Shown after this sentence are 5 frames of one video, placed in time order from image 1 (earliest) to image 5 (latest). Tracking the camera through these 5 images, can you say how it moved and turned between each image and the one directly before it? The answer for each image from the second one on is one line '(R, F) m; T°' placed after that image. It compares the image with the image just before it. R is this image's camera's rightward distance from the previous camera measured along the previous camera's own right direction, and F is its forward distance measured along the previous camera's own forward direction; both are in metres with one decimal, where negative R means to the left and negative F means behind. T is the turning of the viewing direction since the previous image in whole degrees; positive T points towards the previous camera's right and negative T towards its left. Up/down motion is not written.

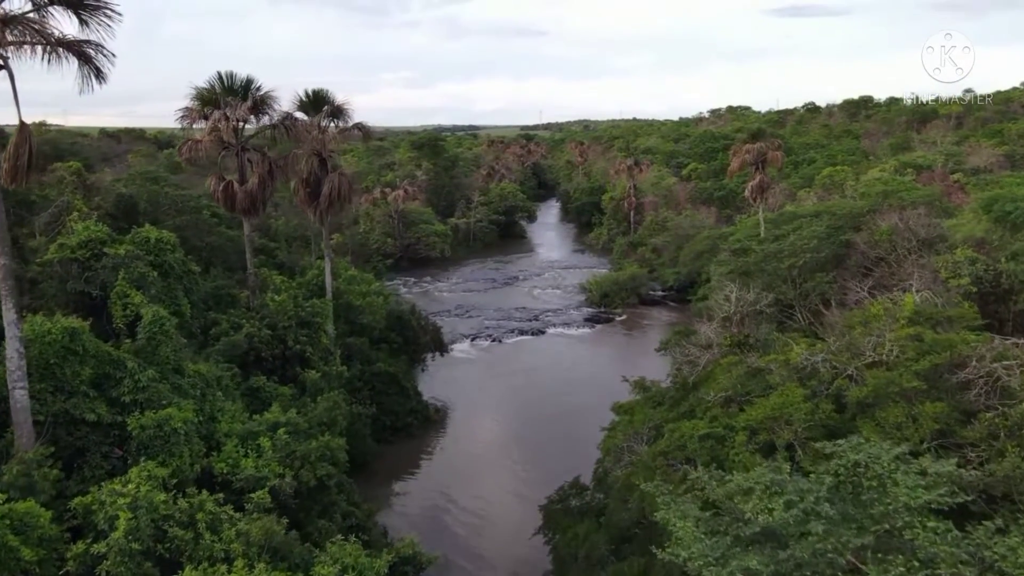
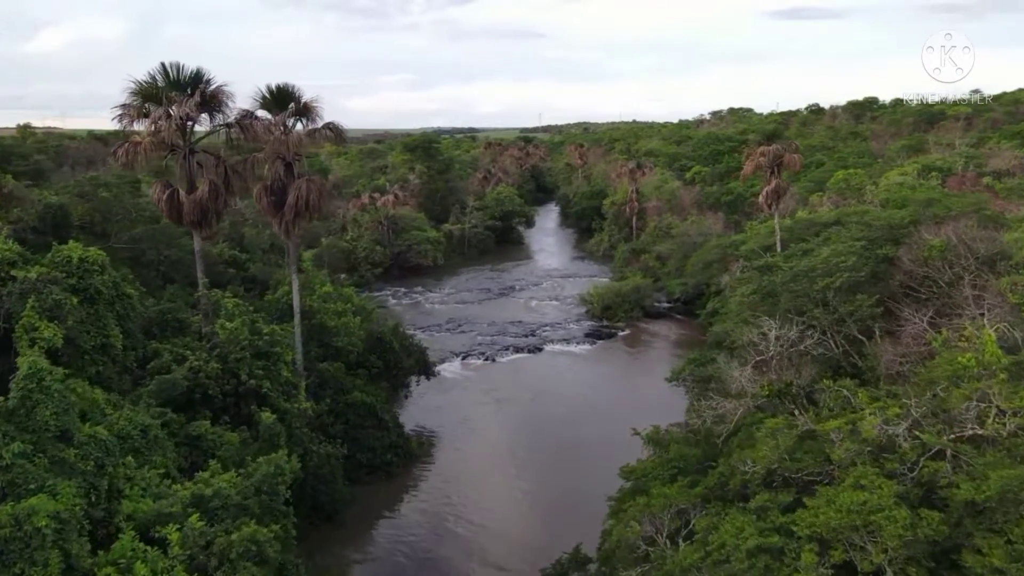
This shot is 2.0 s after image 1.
(+0.2, +2.7) m; 0°
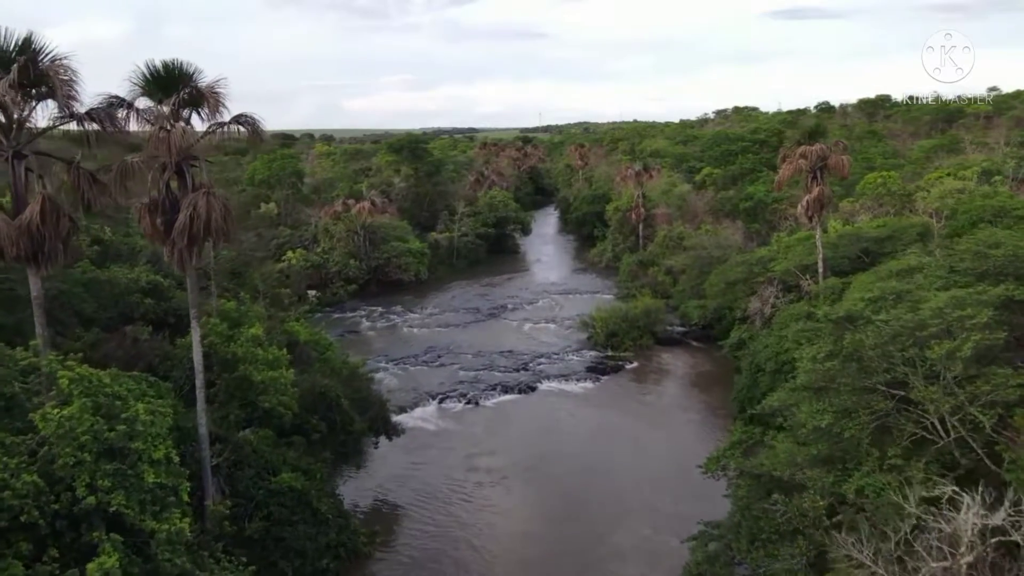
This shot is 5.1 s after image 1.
(+0.5, +5.5) m; 0°
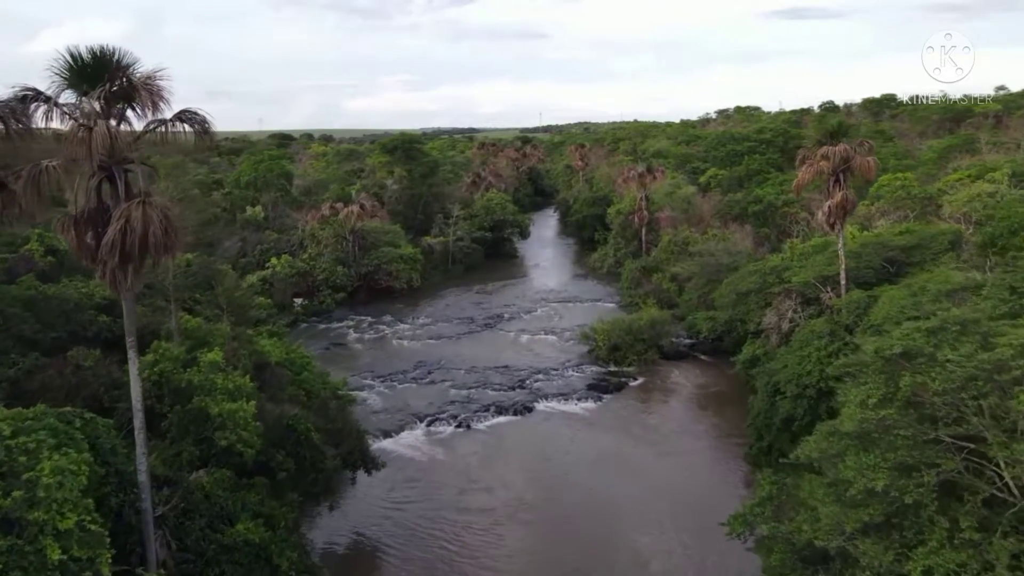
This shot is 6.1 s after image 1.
(+0.2, +2.2) m; 0°
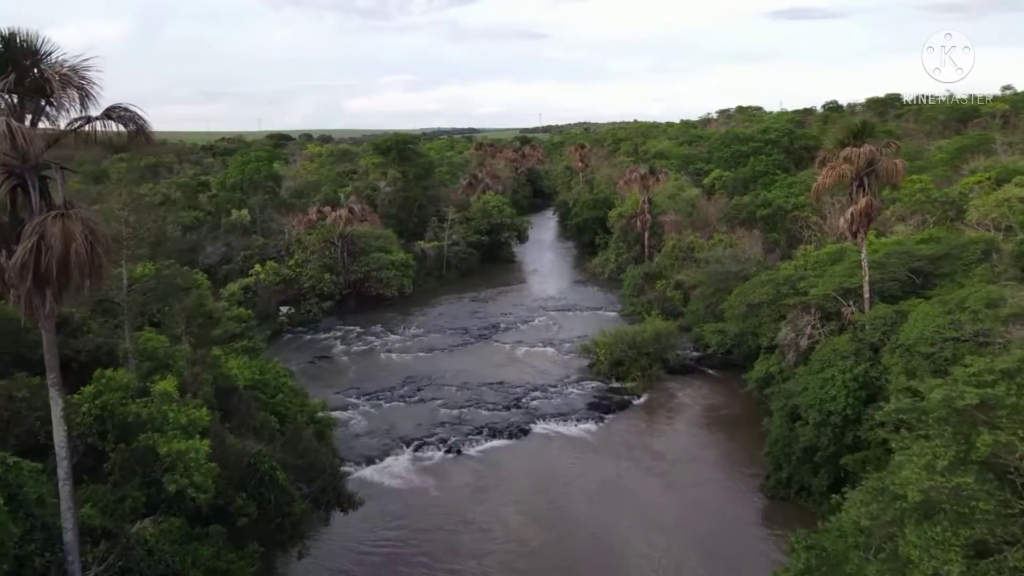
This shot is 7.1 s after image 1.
(+0.2, +2.0) m; 0°
